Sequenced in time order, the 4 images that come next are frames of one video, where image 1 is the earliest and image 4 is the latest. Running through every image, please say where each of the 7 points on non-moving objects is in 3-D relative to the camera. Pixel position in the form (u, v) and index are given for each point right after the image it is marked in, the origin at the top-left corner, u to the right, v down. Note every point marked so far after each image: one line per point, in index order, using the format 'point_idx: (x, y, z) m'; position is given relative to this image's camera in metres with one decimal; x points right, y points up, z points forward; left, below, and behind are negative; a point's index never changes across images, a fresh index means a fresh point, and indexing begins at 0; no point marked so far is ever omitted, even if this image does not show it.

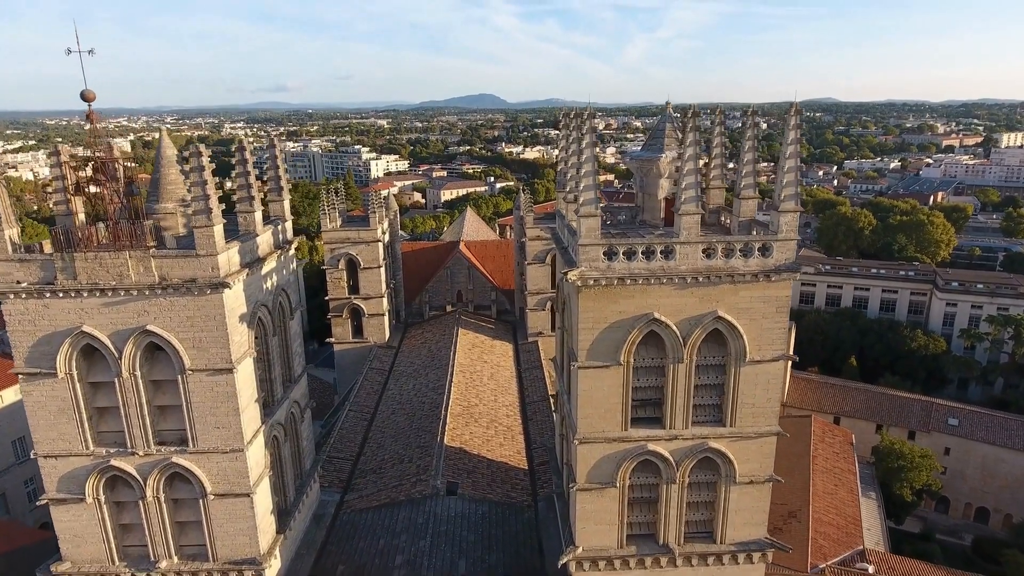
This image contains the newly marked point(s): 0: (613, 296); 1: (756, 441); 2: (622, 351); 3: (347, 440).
0: (+1.7, -0.1, +10.9) m
1: (+4.4, -2.8, +11.9) m
2: (+1.9, -1.1, +11.2) m
3: (-4.8, -4.5, +19.5) m
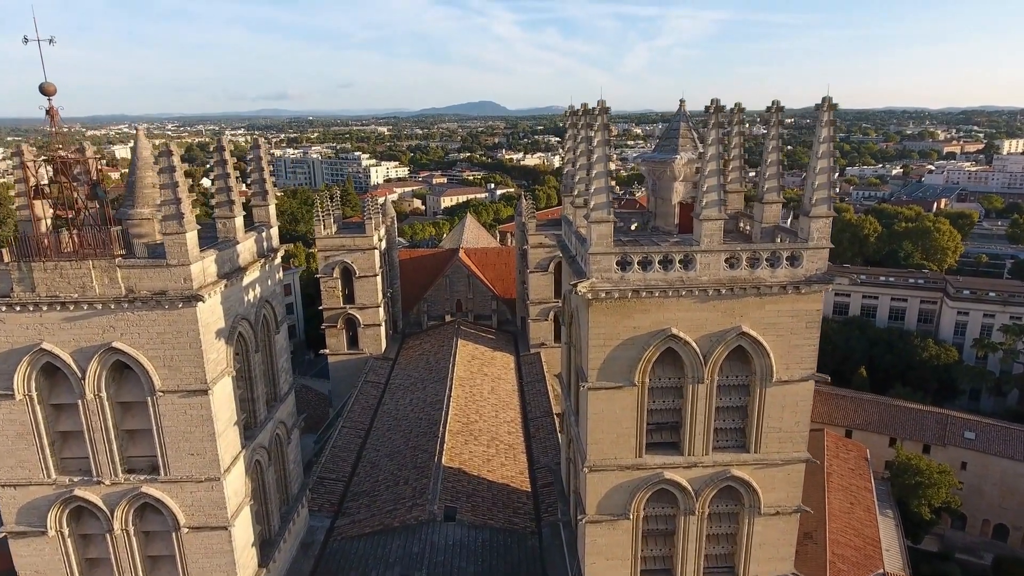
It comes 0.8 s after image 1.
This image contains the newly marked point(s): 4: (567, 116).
0: (+1.7, -0.3, +9.9) m
1: (+4.4, -3.0, +10.8) m
2: (+1.9, -1.3, +10.2) m
3: (-4.8, -4.8, +18.4) m
4: (+1.0, +3.3, +12.7) m
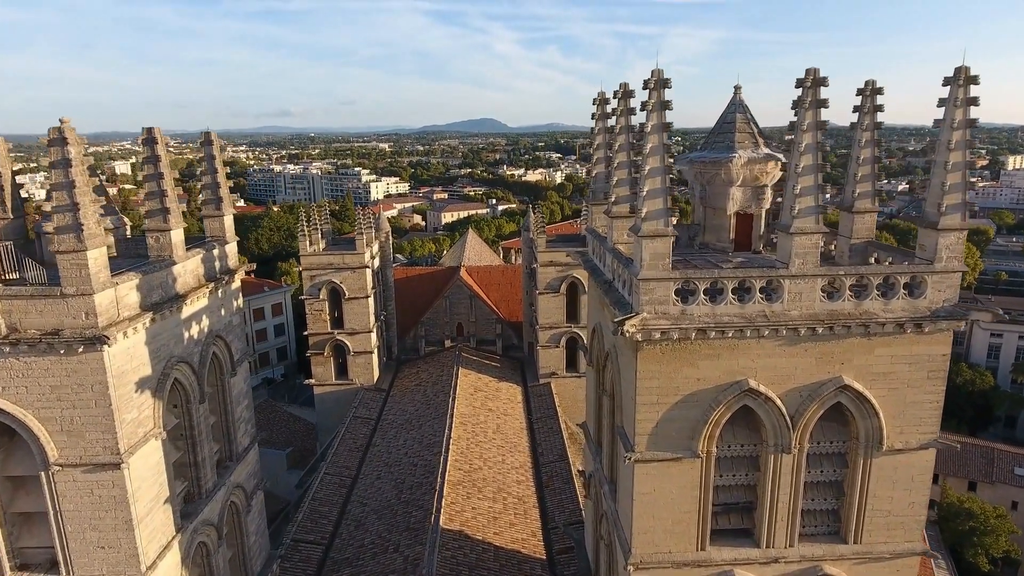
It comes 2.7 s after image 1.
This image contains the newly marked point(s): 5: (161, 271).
0: (+2.0, -0.7, +7.3) m
1: (+4.7, -3.4, +8.2) m
2: (+2.1, -1.7, +7.5) m
3: (-4.5, -5.4, +15.7) m
4: (+1.2, +2.8, +10.1) m
5: (-4.5, +0.2, +8.5) m
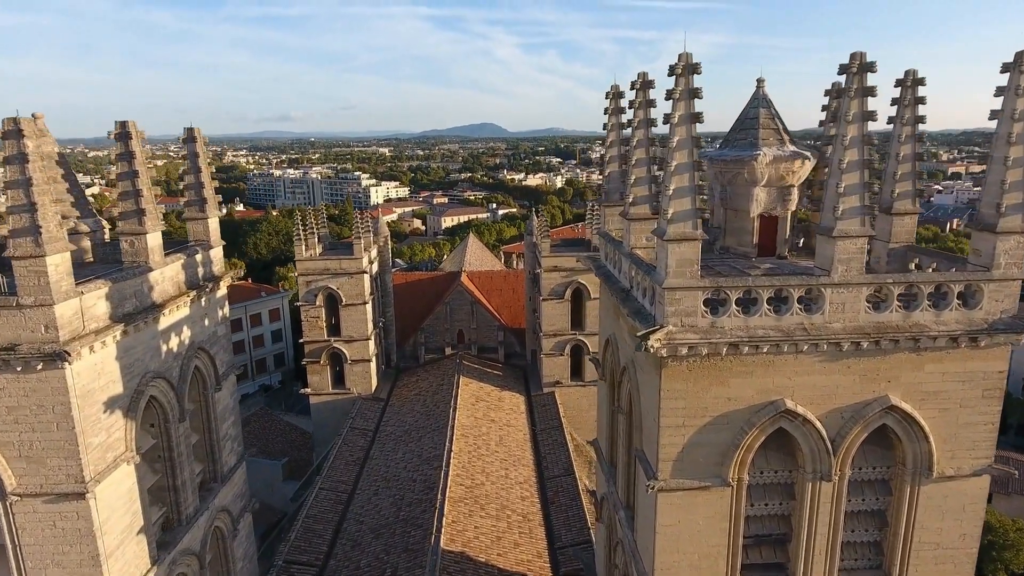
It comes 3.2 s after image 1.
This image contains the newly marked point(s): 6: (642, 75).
0: (+2.1, -0.8, +6.5) m
1: (+4.8, -3.5, +7.4) m
2: (+2.2, -1.8, +6.8) m
3: (-4.4, -5.5, +14.9) m
4: (+1.3, +2.7, +9.4) m
5: (-4.4, +0.1, +7.7) m
6: (+1.6, +2.7, +8.4) m
